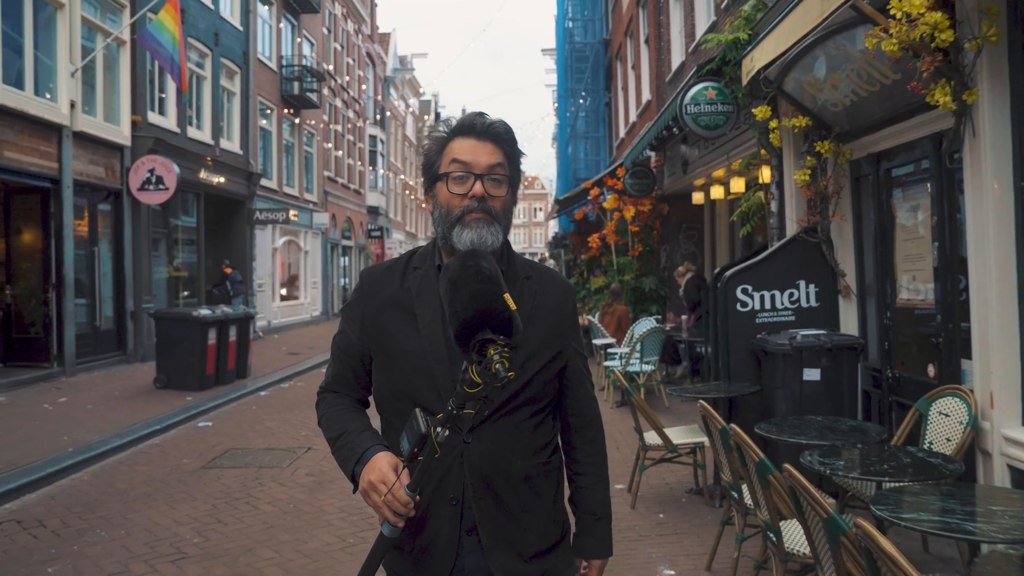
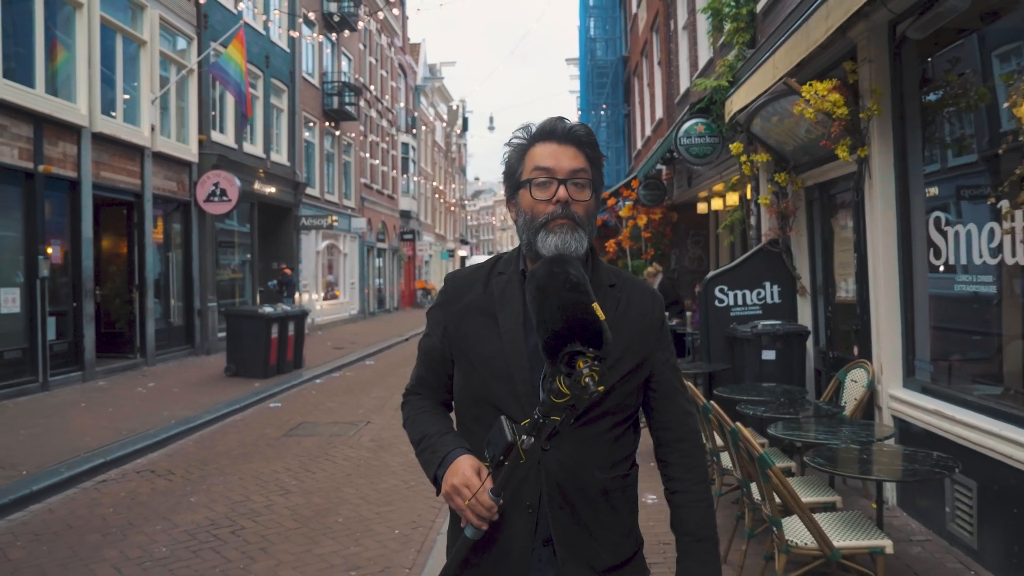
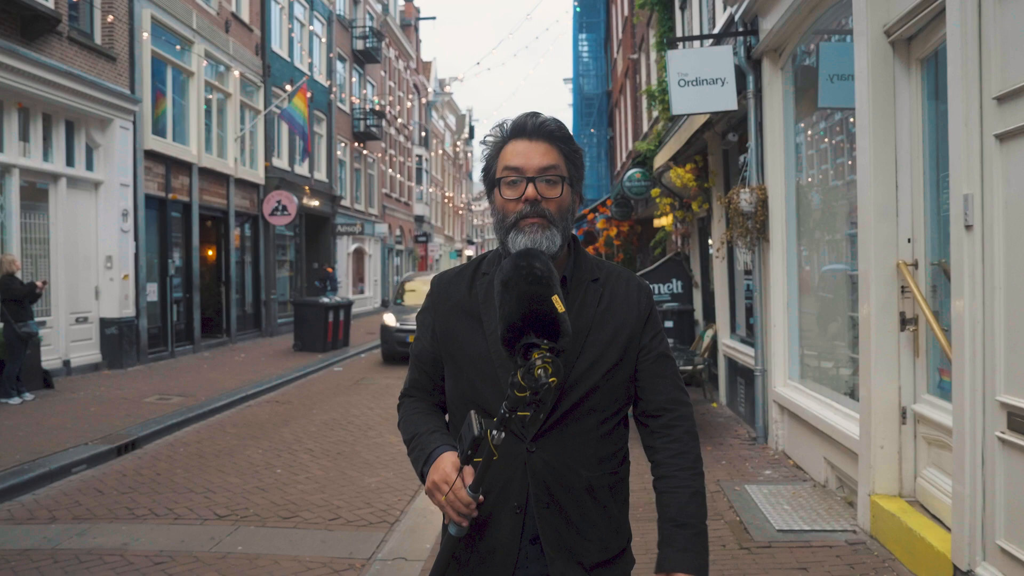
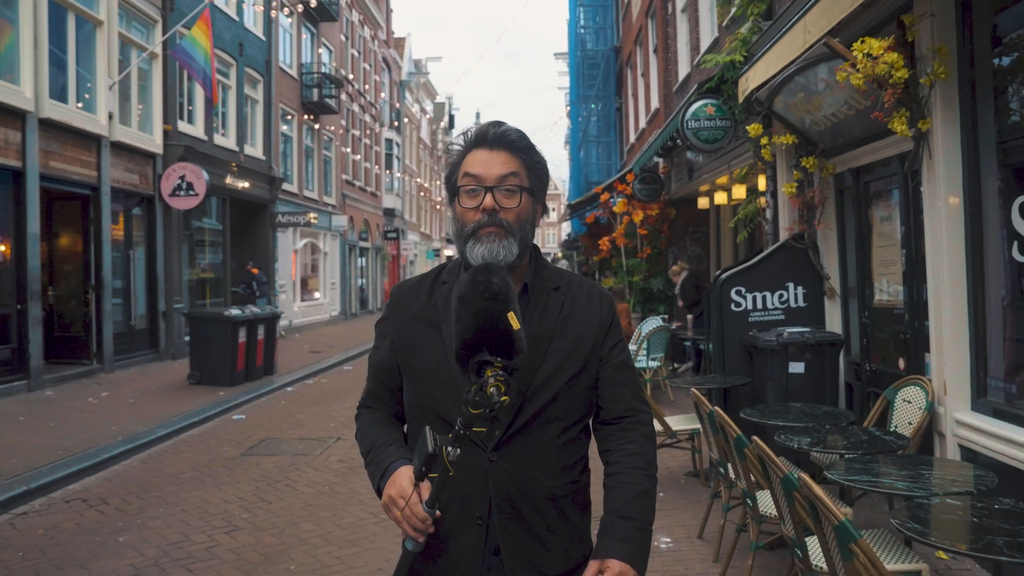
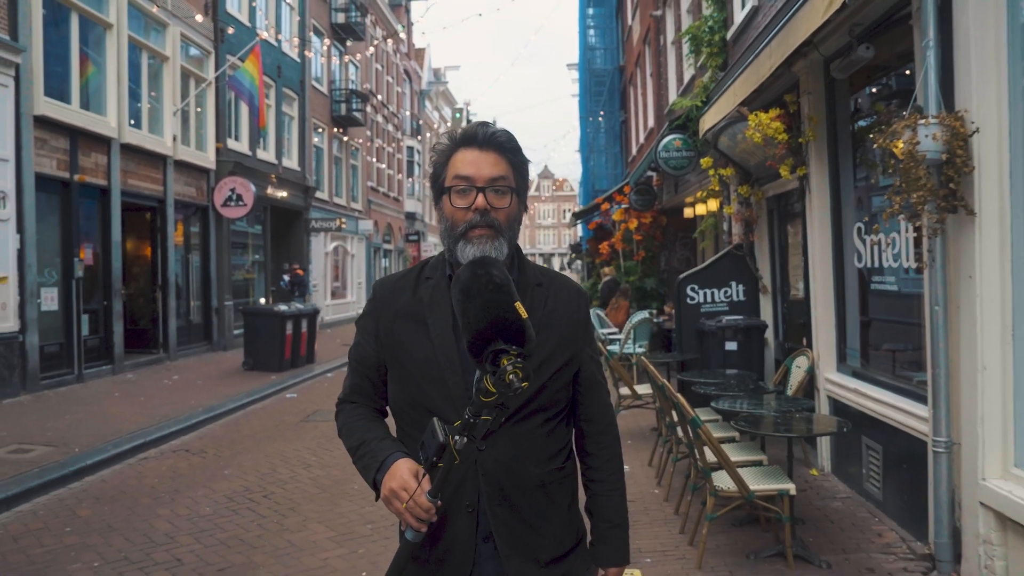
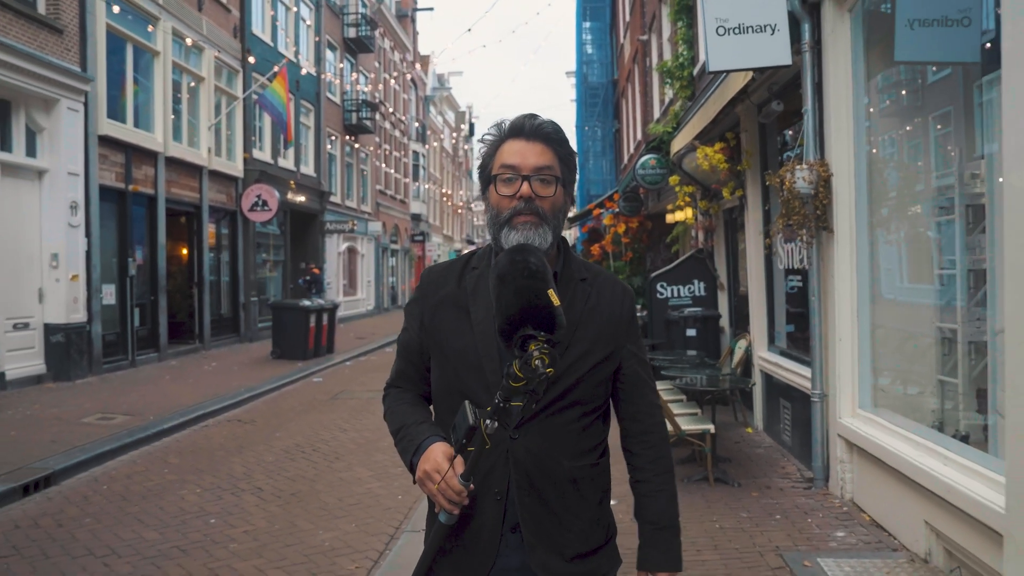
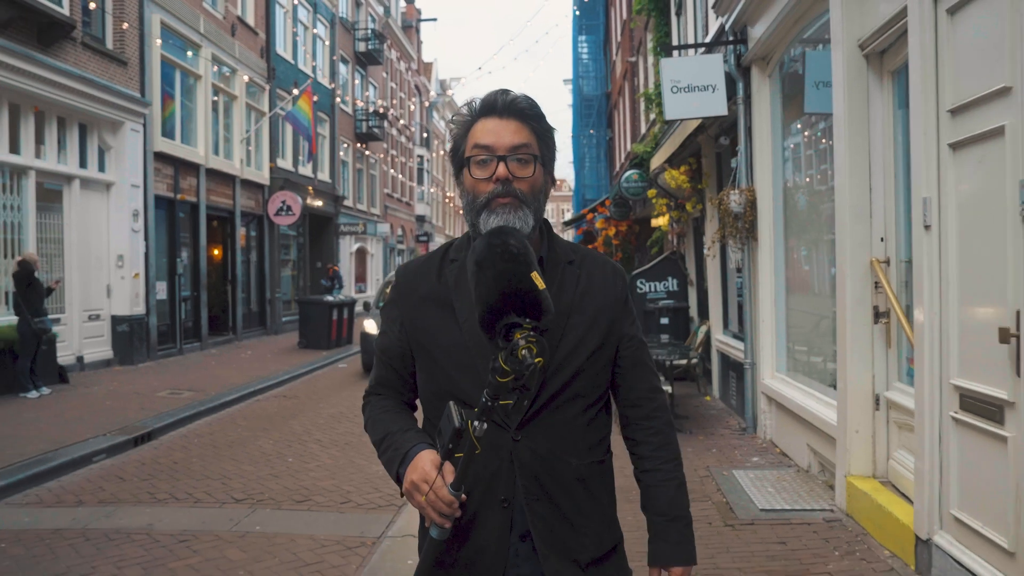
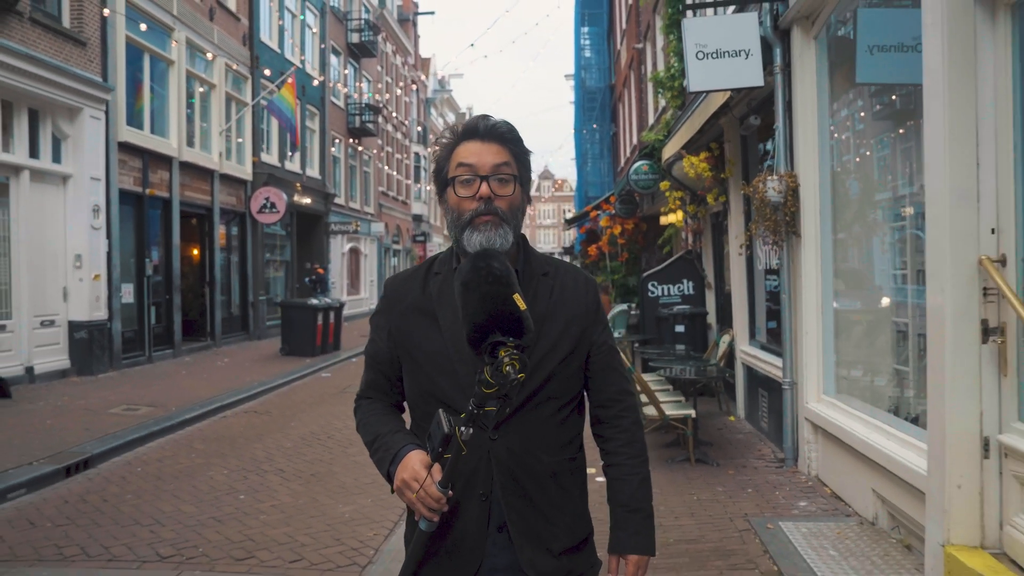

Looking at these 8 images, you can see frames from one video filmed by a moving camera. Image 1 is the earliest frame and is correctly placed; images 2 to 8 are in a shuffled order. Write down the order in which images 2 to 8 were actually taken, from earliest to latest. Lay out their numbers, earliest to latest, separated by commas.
4, 2, 5, 6, 8, 3, 7
